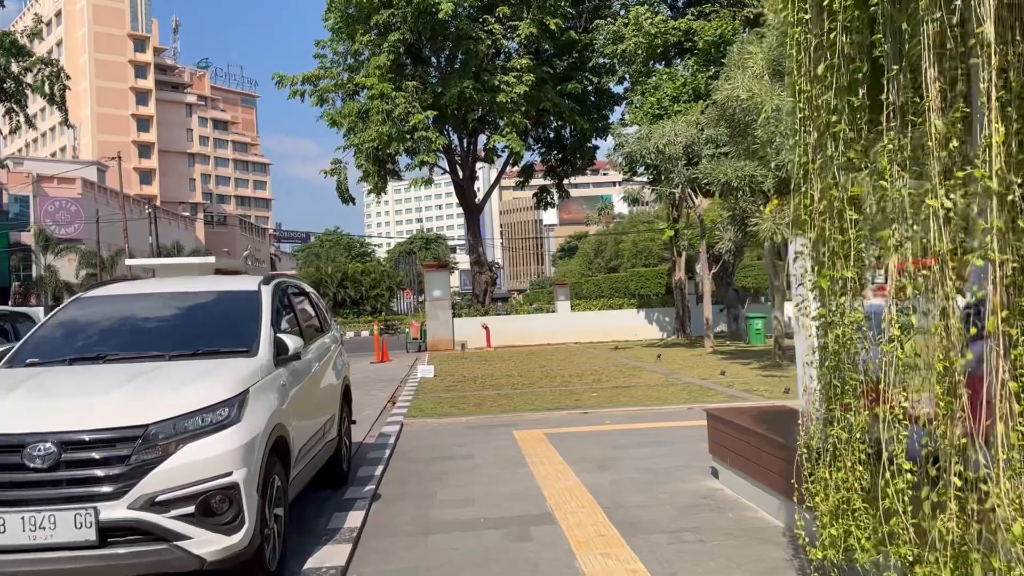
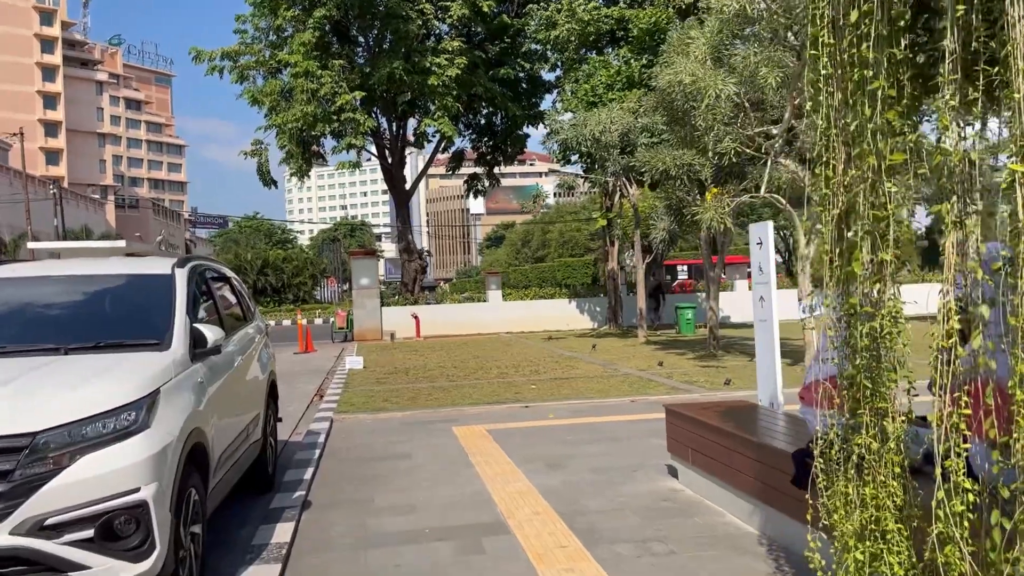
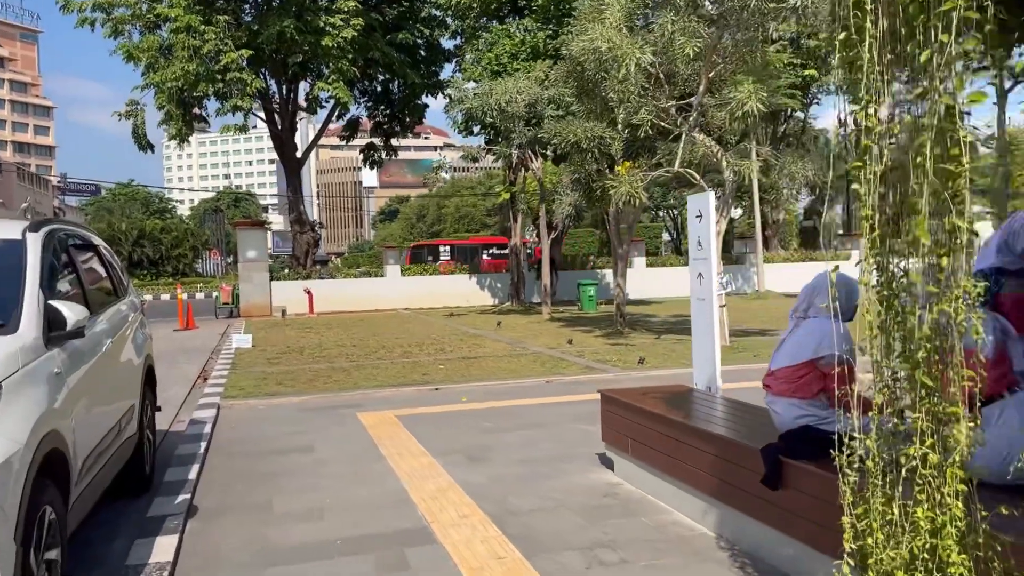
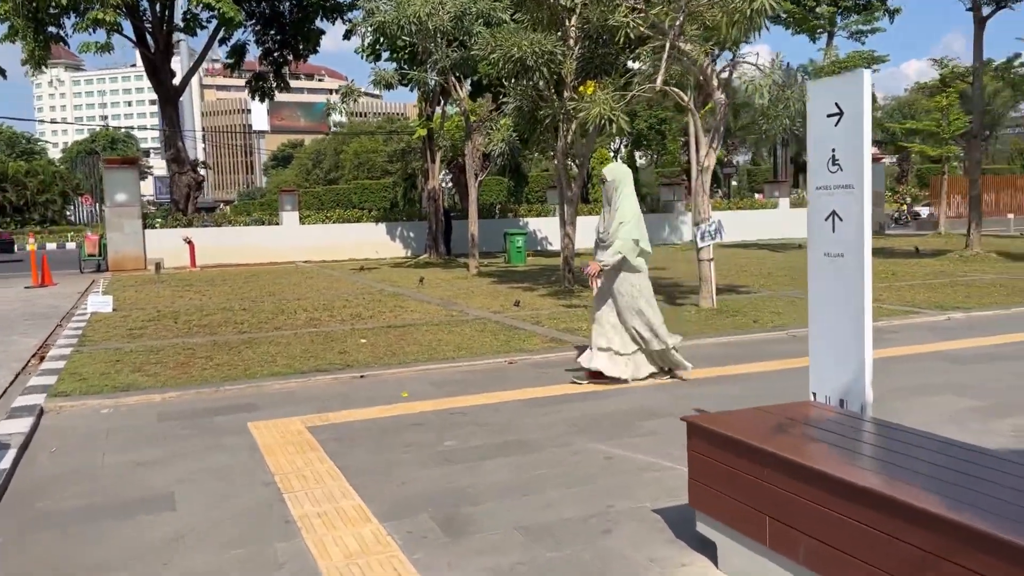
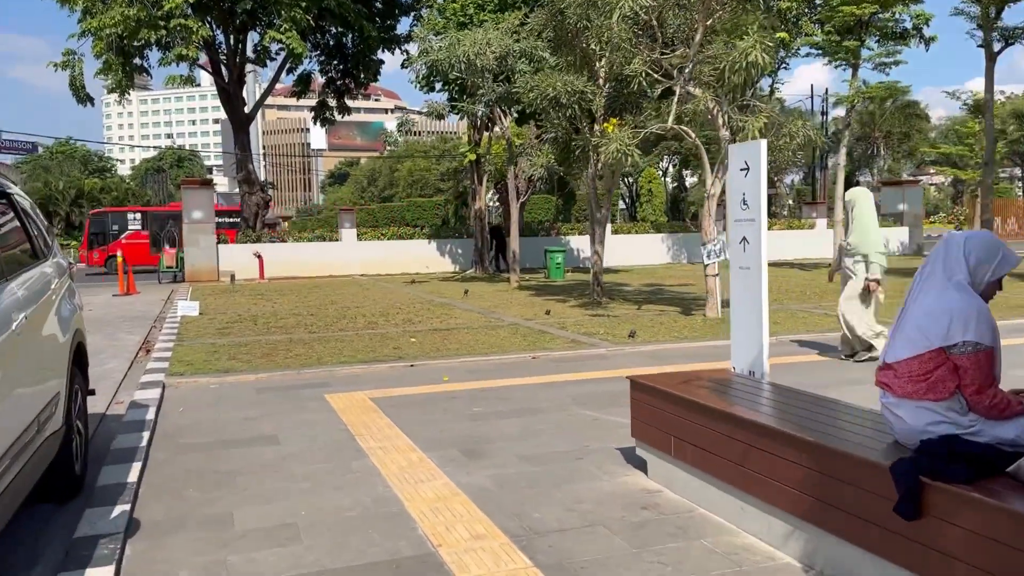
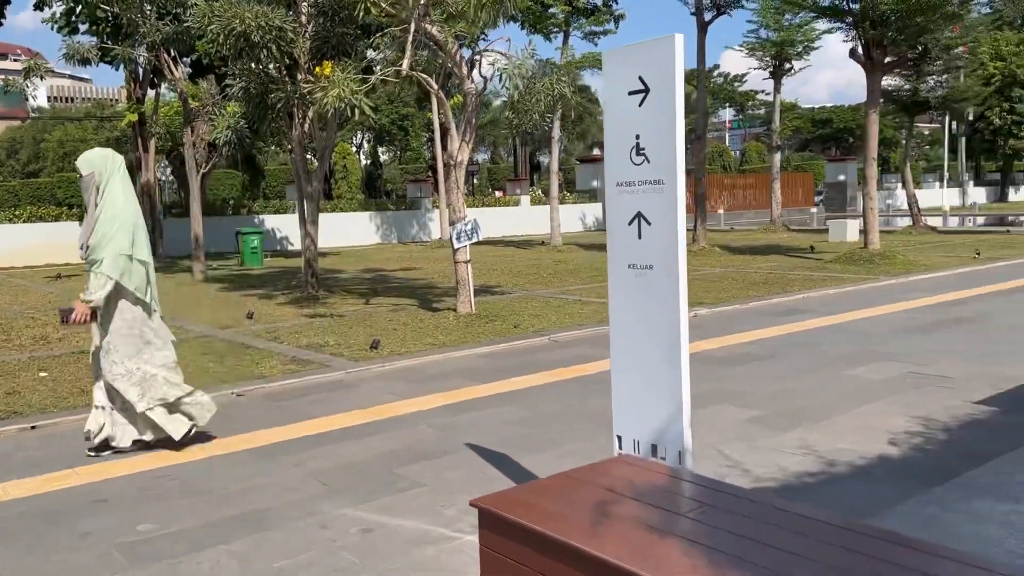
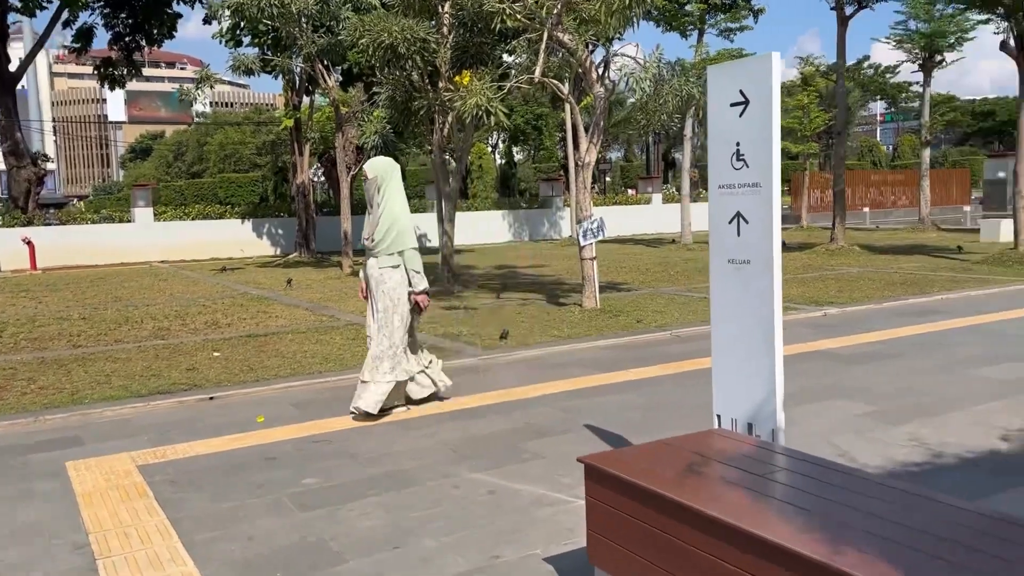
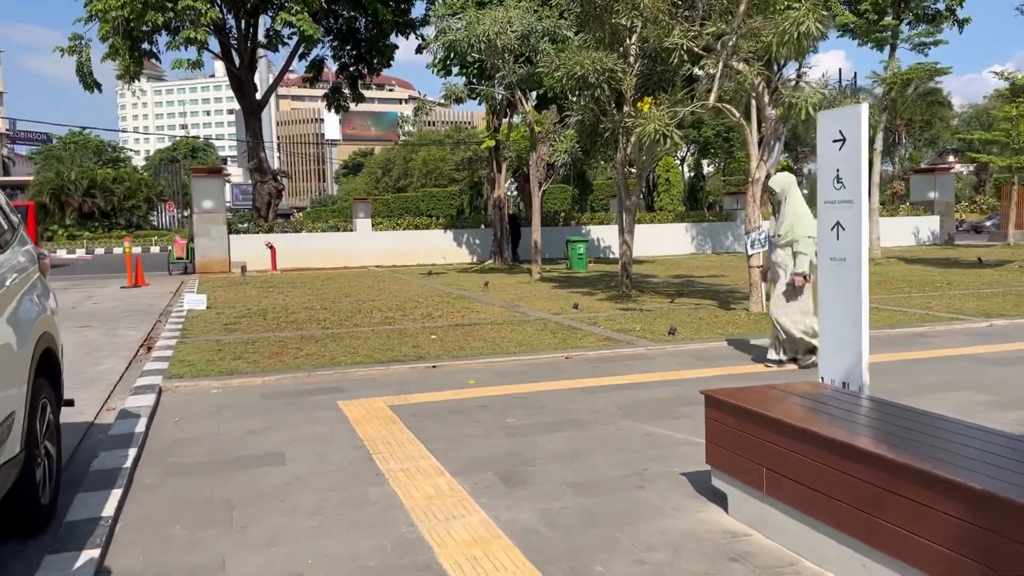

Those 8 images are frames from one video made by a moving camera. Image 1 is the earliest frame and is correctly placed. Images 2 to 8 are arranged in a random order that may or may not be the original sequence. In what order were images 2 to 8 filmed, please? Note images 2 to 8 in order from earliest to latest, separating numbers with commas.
2, 3, 5, 8, 4, 7, 6
